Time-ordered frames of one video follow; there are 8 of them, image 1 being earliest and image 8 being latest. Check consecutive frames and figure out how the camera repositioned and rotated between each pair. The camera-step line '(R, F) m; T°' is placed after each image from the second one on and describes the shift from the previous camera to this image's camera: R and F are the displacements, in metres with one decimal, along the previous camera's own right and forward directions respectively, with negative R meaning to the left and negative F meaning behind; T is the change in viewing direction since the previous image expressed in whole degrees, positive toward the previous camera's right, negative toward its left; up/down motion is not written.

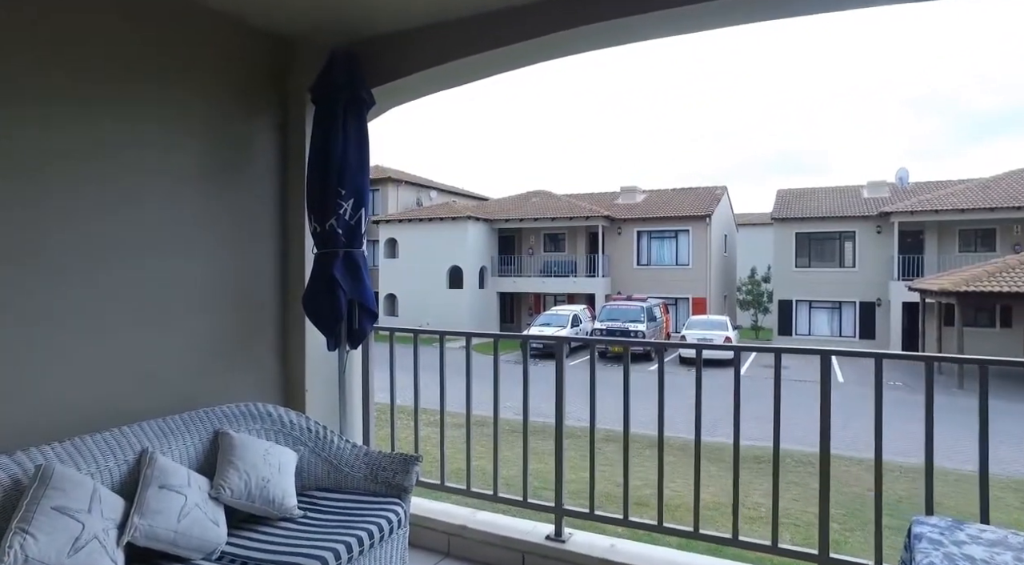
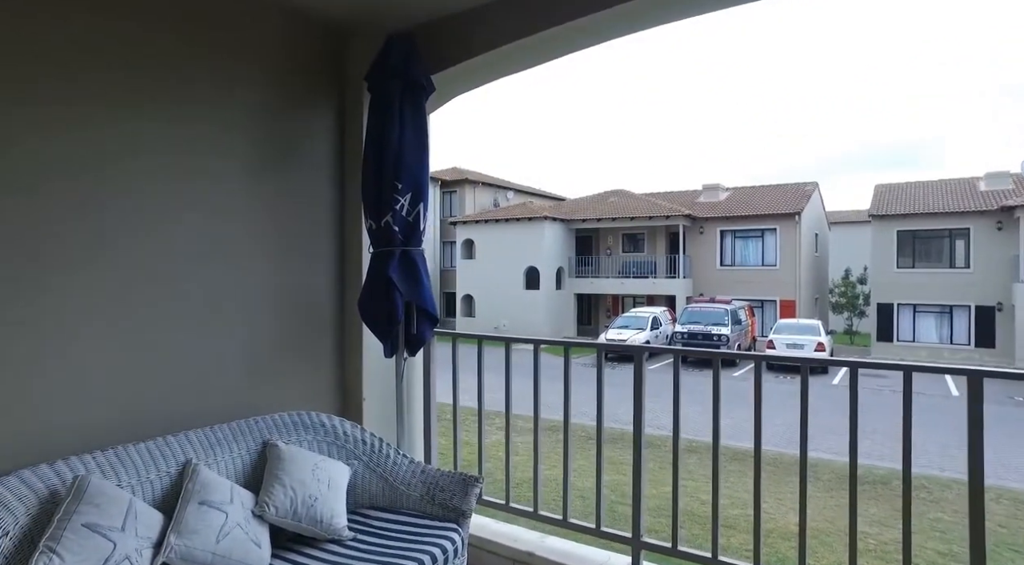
(0.0, +0.3) m; -6°
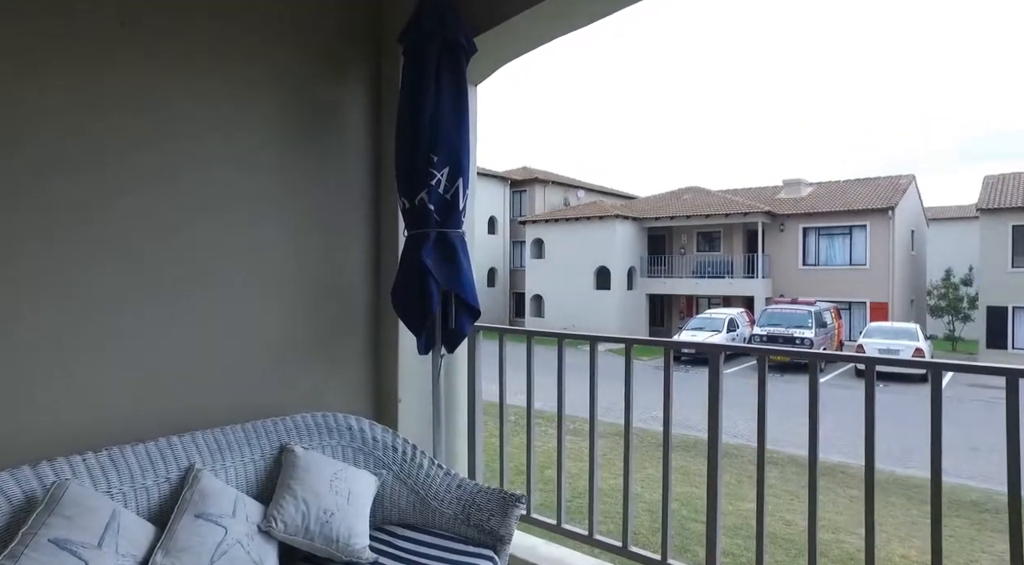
(+0.1, +0.4) m; -6°
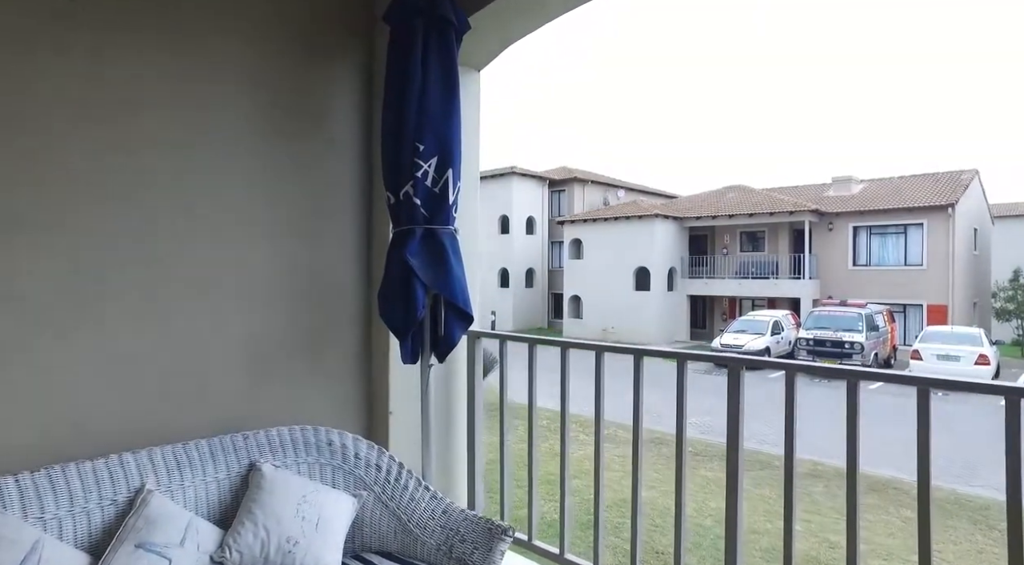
(+0.1, +0.3) m; -3°
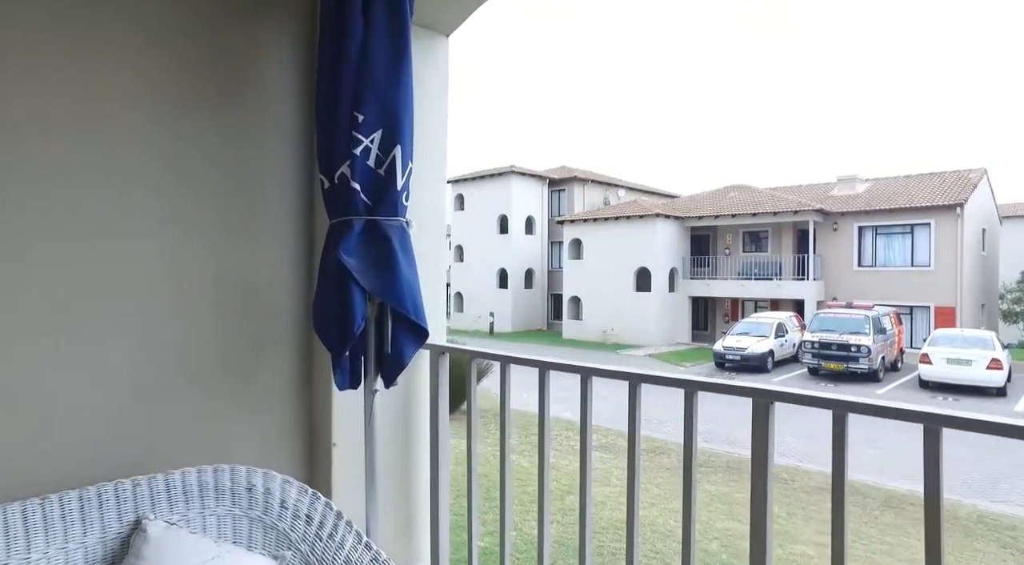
(+0.1, +0.4) m; 0°
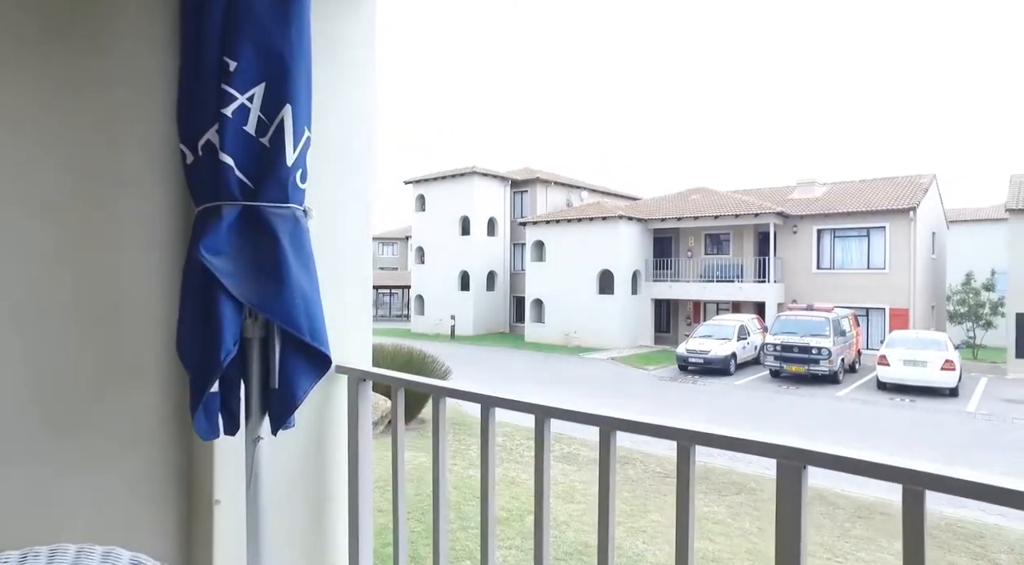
(0.0, +0.3) m; +3°
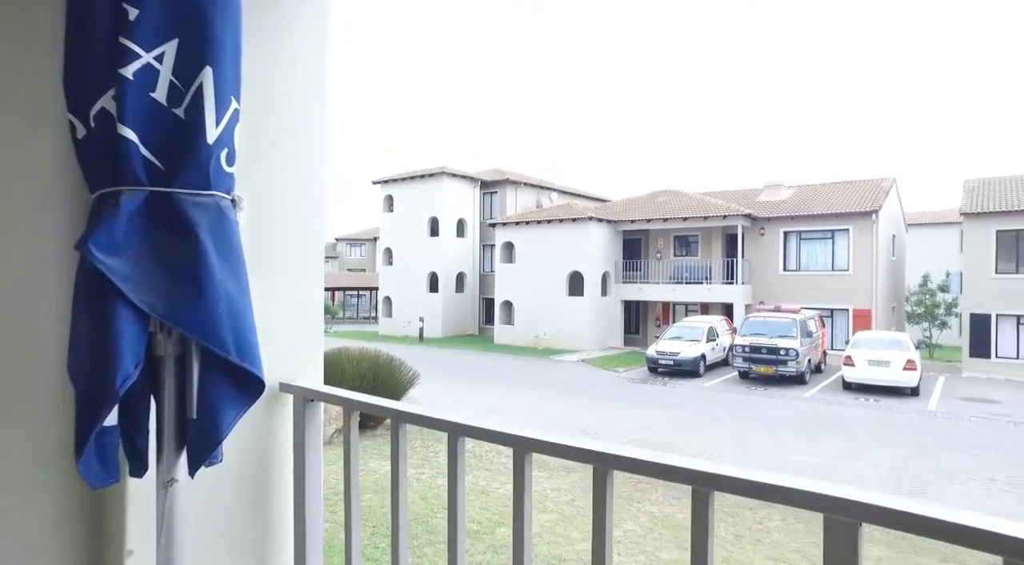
(0.0, +0.2) m; +3°
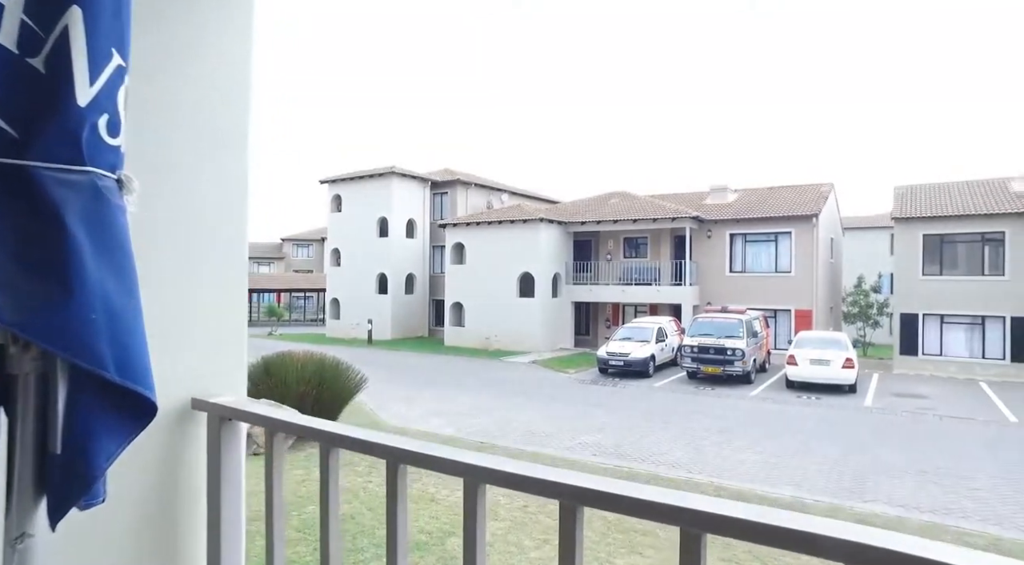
(0.0, +0.1) m; +4°
